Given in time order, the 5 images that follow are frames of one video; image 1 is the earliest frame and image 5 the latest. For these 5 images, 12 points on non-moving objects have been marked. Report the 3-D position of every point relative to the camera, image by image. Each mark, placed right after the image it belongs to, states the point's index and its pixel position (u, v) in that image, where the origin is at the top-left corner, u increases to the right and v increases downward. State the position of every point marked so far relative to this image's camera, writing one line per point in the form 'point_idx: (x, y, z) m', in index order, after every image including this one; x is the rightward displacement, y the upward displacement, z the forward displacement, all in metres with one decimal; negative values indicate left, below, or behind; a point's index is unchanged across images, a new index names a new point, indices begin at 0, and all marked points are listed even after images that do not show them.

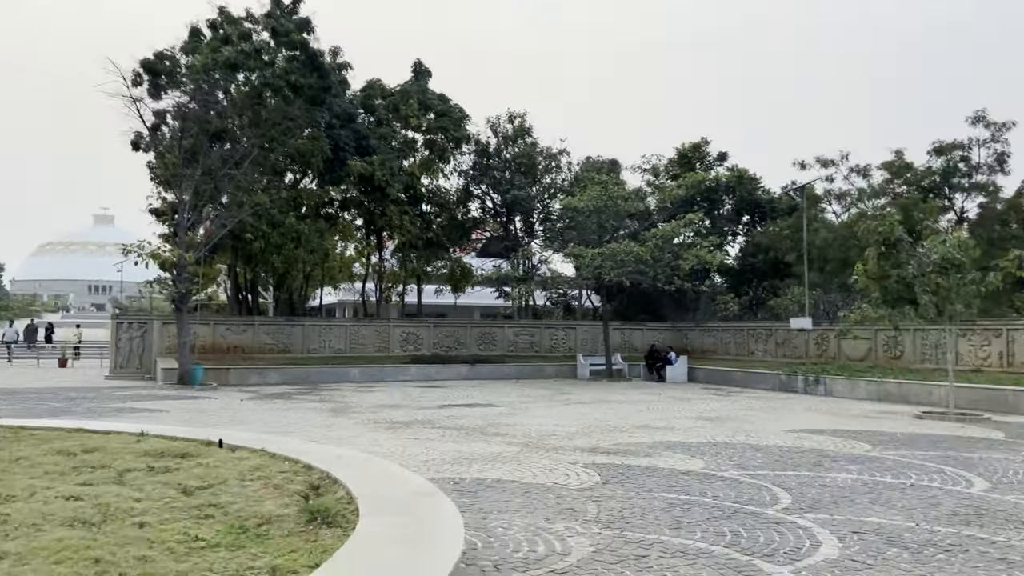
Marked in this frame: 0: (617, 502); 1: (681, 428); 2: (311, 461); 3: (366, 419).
0: (+0.9, -1.9, +7.4) m
1: (+2.6, -2.2, +13.1) m
2: (-1.5, -1.3, +6.5) m
3: (-2.4, -2.2, +14.0) m
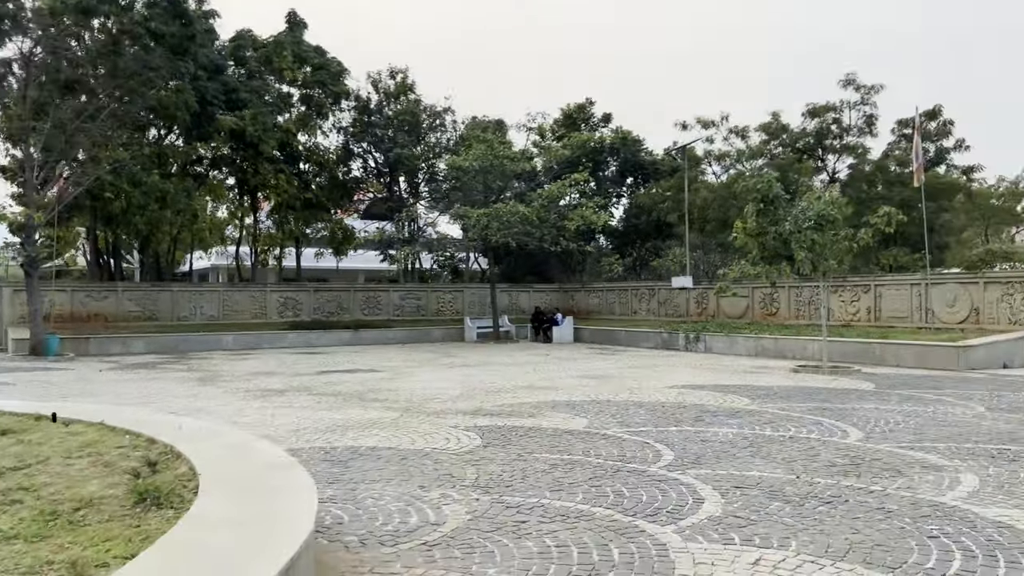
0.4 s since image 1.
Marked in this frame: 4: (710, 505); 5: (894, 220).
0: (-0.1, -1.5, +7.0) m
1: (+0.8, -1.5, +12.9) m
2: (-2.4, -1.0, +5.8) m
3: (-4.3, -1.5, +13.2) m
4: (+1.3, -1.4, +5.6) m
5: (+7.3, +1.3, +16.1) m
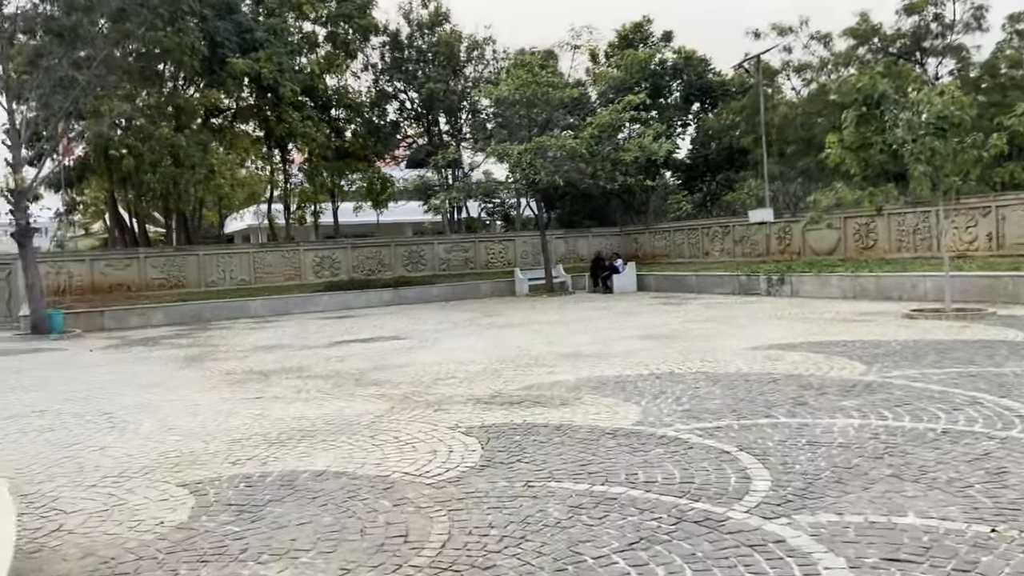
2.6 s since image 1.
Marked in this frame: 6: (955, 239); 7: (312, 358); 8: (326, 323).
0: (-0.1, -1.2, +4.5) m
1: (+1.3, -0.8, +10.2) m
2: (-2.6, -0.9, +3.4) m
3: (-3.8, -1.0, +10.9) m
4: (+1.2, -1.2, +3.0) m
5: (+7.8, +2.5, +12.7) m
6: (+9.5, +1.0, +18.2) m
7: (-2.7, -0.9, +11.6) m
8: (-3.9, -0.7, +17.9) m
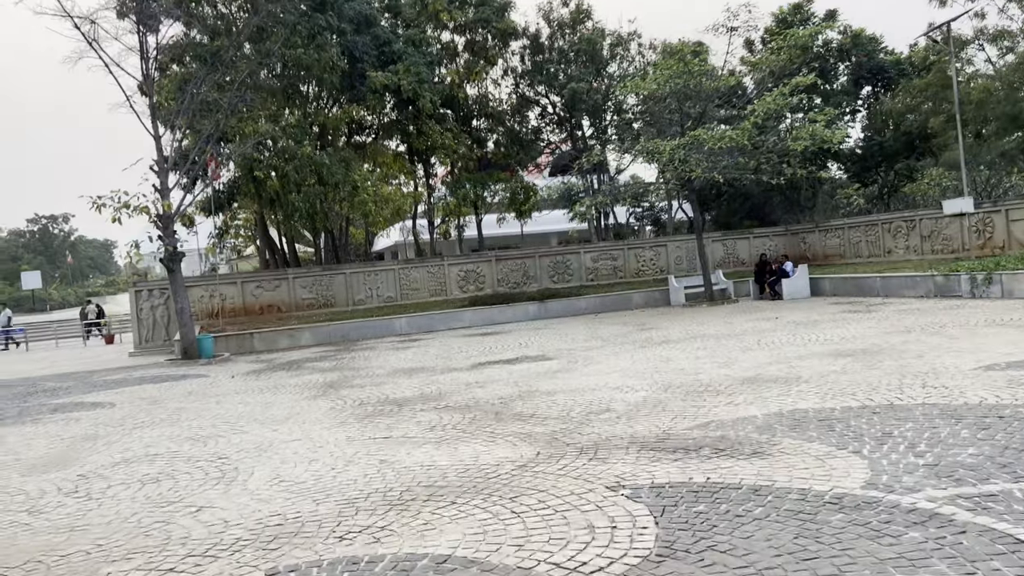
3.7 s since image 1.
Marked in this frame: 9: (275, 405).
0: (+0.6, -1.3, +3.0) m
1: (+3.0, -0.9, +8.4) m
2: (-2.0, -1.0, +2.4) m
3: (-1.9, -1.3, +10.0) m
4: (+1.6, -1.2, +1.3) m
5: (+9.7, +2.6, +9.8) m
6: (+12.4, +1.1, +14.9) m
7: (-0.7, -1.2, +10.5) m
8: (-0.8, -1.0, +16.9) m
9: (-2.8, -1.4, +10.1) m
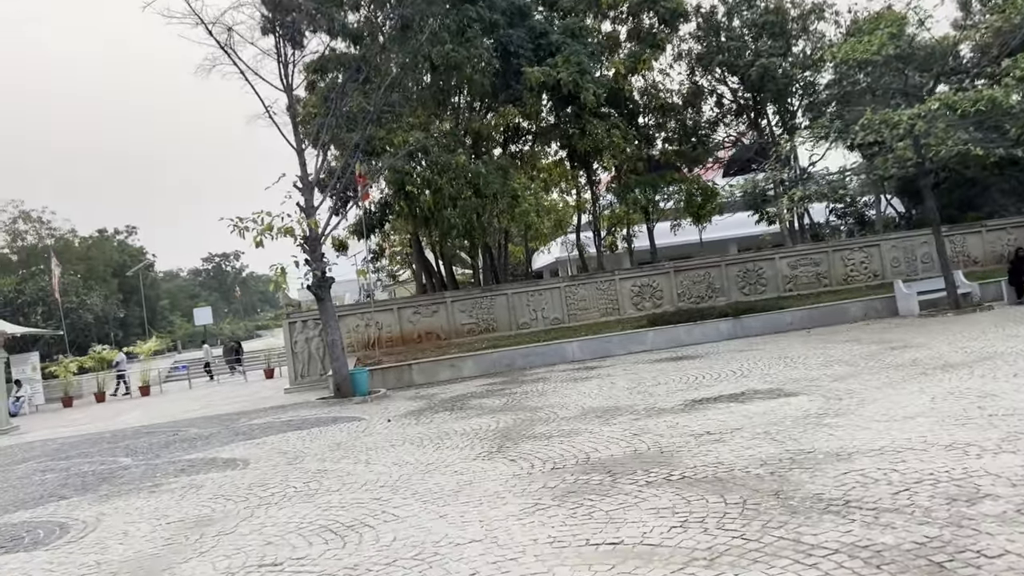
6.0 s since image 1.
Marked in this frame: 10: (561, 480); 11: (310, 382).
0: (+1.4, -1.2, +0.1) m
1: (+4.7, -0.8, +5.0) m
2: (-1.2, -1.1, -0.1) m
3: (+0.2, -1.5, +7.4) m
4: (+2.1, -1.1, -1.8) m
5: (+11.5, +2.9, +5.2) m
6: (+15.0, +1.5, +9.7) m
7: (+1.5, -1.3, +7.7) m
8: (+2.5, -1.3, +14.0) m
9: (-0.7, -1.6, +7.6) m
10: (+0.4, -1.5, +6.4) m
11: (-4.8, -2.2, +19.4) m
